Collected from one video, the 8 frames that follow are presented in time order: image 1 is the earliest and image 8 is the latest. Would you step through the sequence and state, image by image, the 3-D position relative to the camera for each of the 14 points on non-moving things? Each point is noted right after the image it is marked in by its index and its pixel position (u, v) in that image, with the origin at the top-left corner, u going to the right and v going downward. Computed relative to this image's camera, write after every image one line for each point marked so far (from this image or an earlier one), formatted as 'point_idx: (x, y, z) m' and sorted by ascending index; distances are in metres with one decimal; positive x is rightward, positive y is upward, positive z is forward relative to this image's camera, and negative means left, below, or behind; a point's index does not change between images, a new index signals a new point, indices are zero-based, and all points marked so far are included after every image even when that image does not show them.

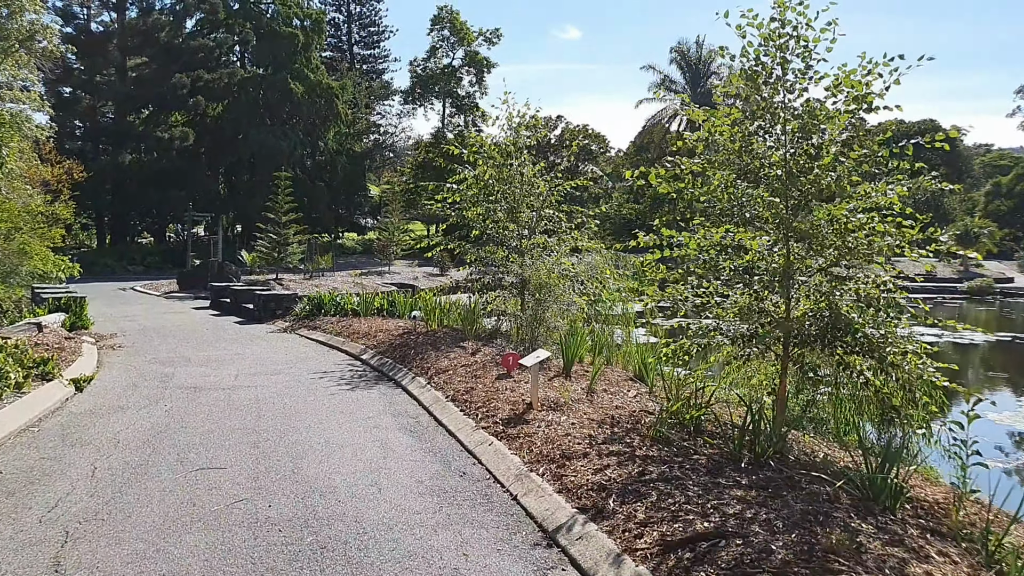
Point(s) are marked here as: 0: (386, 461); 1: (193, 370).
0: (-0.8, -1.1, +4.2) m
1: (-3.5, -0.9, +7.6) m
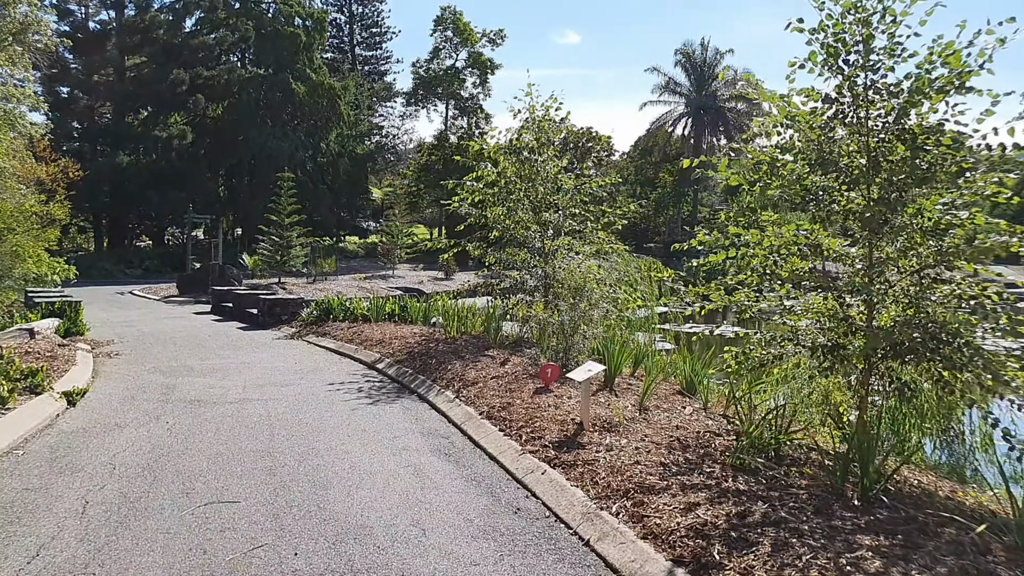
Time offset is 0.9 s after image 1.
0: (-0.5, -1.1, +3.6) m
1: (-3.2, -1.0, +7.0) m
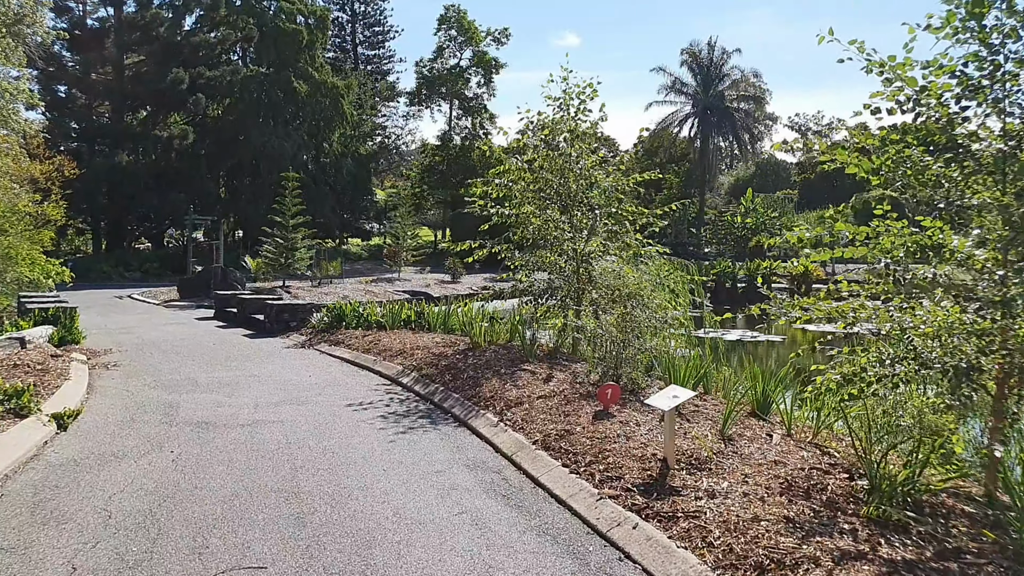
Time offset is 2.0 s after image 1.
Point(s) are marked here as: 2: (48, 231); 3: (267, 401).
0: (-0.1, -1.2, +3.0) m
1: (-2.9, -1.0, +6.3) m
2: (-8.5, +1.0, +12.5) m
3: (-2.2, -1.0, +6.1) m
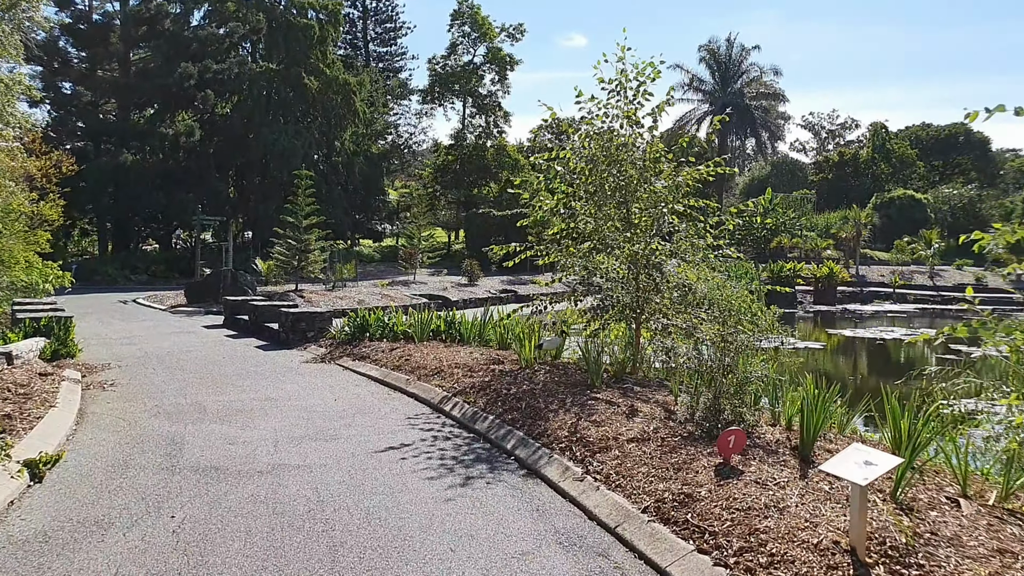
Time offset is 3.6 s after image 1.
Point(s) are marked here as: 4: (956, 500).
0: (+0.4, -1.2, +1.9) m
1: (-2.3, -1.1, +5.3) m
2: (-7.9, +0.9, +11.5) m
3: (-1.7, -1.1, +5.1) m
4: (+2.2, -1.1, +3.4) m
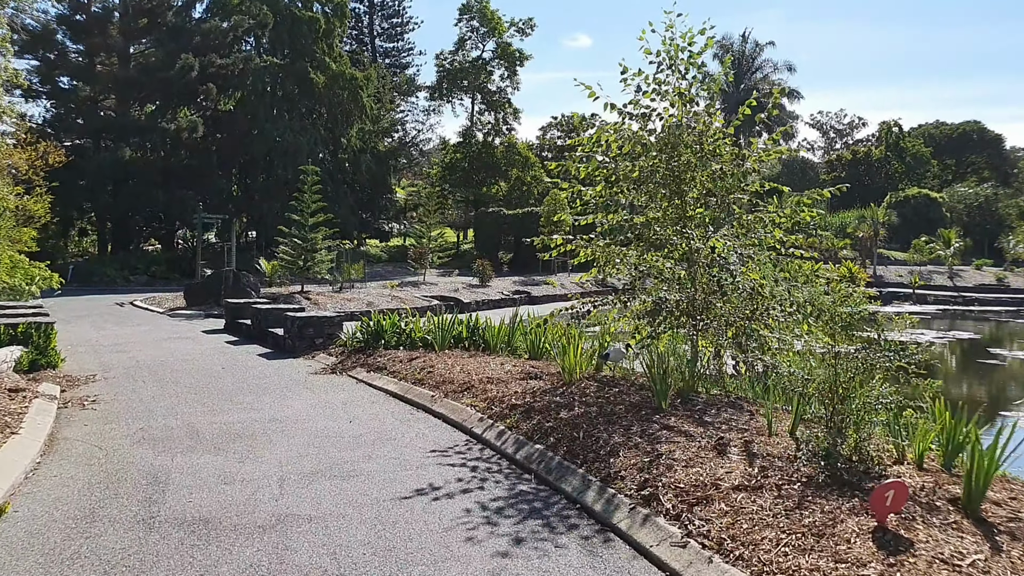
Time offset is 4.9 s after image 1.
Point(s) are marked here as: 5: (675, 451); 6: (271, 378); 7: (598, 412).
0: (+0.7, -1.3, +1.0) m
1: (-2.0, -1.1, +4.4) m
2: (-7.5, +0.9, +10.7) m
3: (-1.3, -1.1, +4.2) m
4: (+2.5, -1.1, +2.4) m
5: (+0.9, -0.9, +3.8) m
6: (-2.6, -1.0, +7.3) m
7: (+0.6, -0.9, +4.8) m
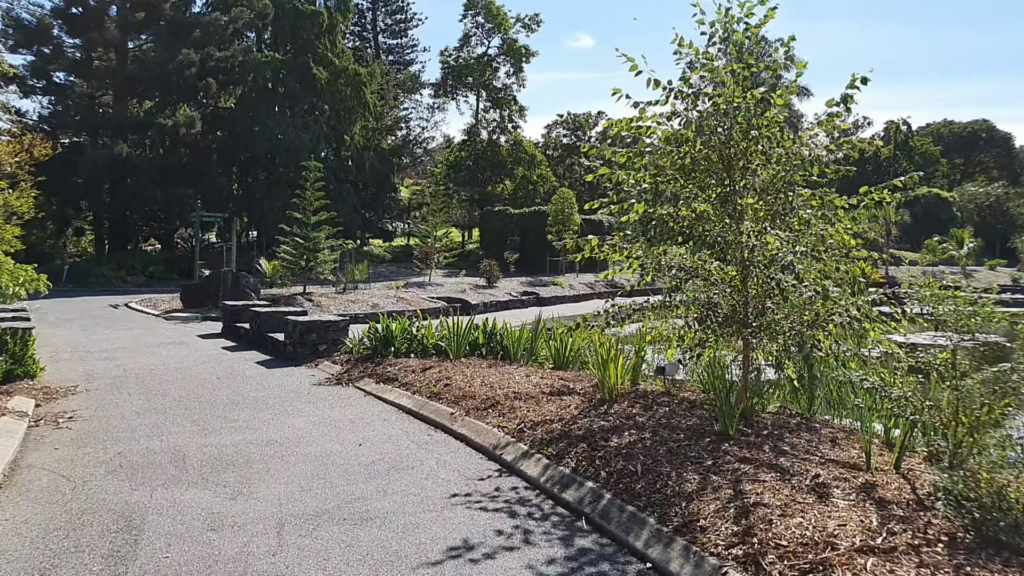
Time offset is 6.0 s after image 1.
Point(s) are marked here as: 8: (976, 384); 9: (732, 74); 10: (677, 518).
0: (+1.0, -1.3, +0.3) m
1: (-1.7, -1.2, +3.7) m
2: (-7.3, +0.9, +10.0) m
3: (-1.1, -1.2, +3.4) m
4: (+2.8, -1.1, +1.7) m
5: (+1.2, -0.9, +3.1) m
6: (-2.4, -1.0, +6.6) m
7: (+0.8, -0.9, +4.0) m
8: (+2.2, -0.4, +3.2) m
9: (+1.8, +1.7, +5.4) m
10: (+0.7, -1.0, +3.1) m
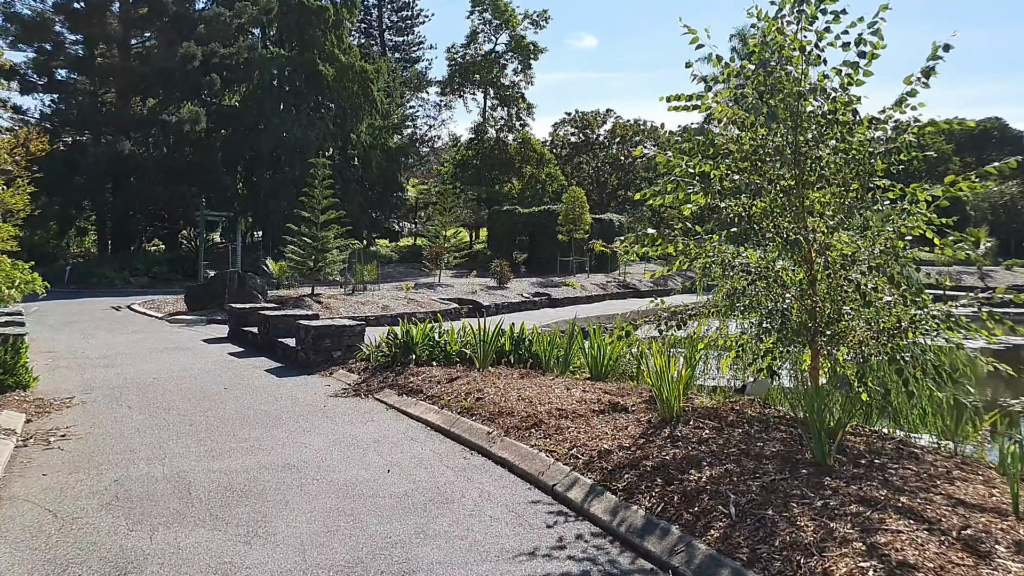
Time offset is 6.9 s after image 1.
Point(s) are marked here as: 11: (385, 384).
0: (+1.2, -1.3, -0.3) m
1: (-1.4, -1.2, +3.1) m
2: (-7.0, +0.8, +9.4) m
3: (-0.8, -1.2, +2.9) m
4: (+3.0, -1.1, +1.1) m
5: (+1.5, -1.0, +2.5) m
6: (-2.0, -1.0, +6.0) m
7: (+1.1, -0.9, +3.5) m
8: (+2.5, -0.5, +2.6) m
9: (+2.1, +1.6, +4.9) m
10: (+1.0, -1.0, +2.5) m
11: (-1.2, -0.9, +6.4) m
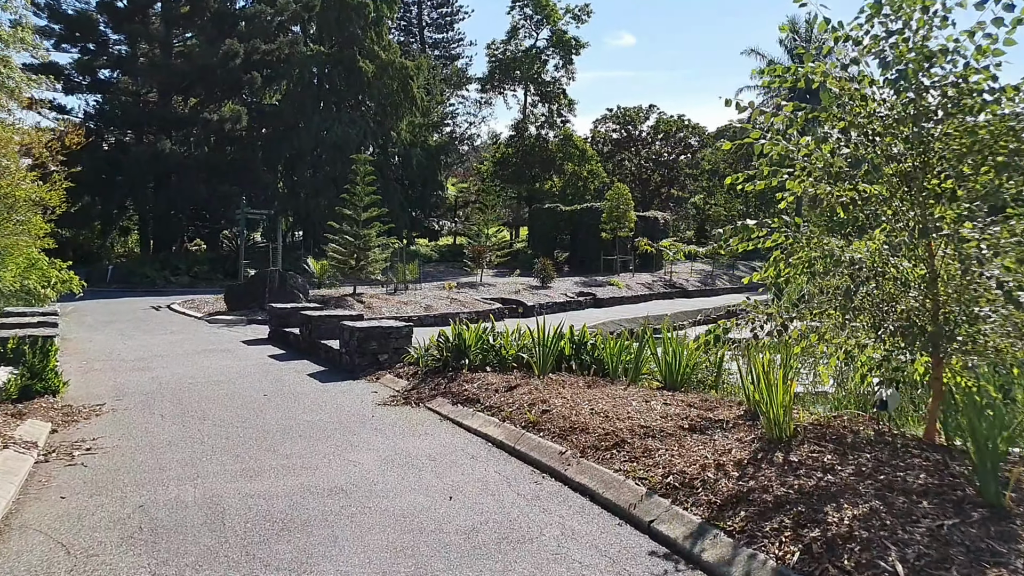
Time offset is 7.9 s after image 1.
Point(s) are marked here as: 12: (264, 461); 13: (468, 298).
0: (+1.4, -1.3, -1.0) m
1: (-1.1, -1.2, +2.5) m
2: (-6.2, +0.9, +9.1) m
3: (-0.4, -1.2, +2.3) m
4: (+3.3, -1.1, +0.3) m
5: (+1.8, -1.0, +1.8) m
6: (-1.5, -1.0, +5.5) m
7: (+1.5, -0.9, +2.8) m
8: (+2.8, -0.5, +1.8) m
9: (+2.6, +1.7, +4.1) m
10: (+1.4, -1.0, +1.8) m
11: (-0.7, -0.9, +5.9) m
12: (-1.6, -1.1, +4.2) m
13: (-0.9, -0.2, +15.7) m
